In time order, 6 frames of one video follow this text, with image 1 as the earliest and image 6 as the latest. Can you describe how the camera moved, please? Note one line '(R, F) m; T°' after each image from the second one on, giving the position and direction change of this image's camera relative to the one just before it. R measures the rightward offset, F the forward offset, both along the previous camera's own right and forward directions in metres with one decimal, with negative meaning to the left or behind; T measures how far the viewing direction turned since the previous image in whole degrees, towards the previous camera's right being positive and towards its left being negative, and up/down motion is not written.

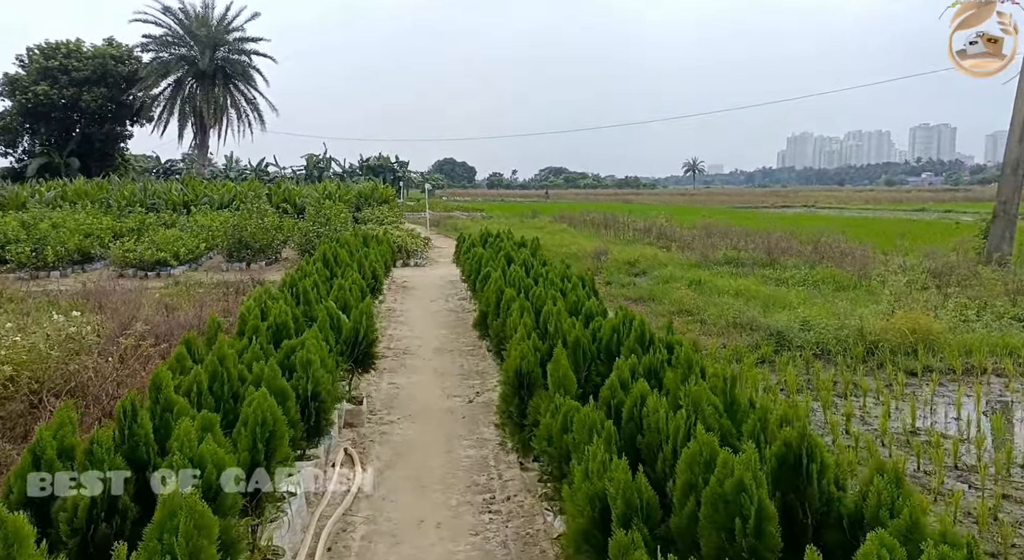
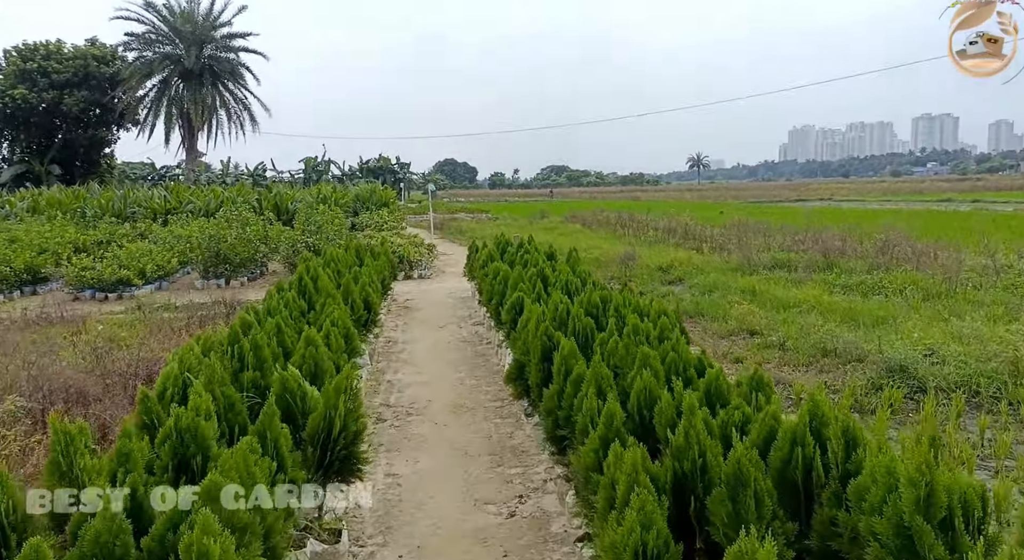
(-0.3, +2.0) m; 0°
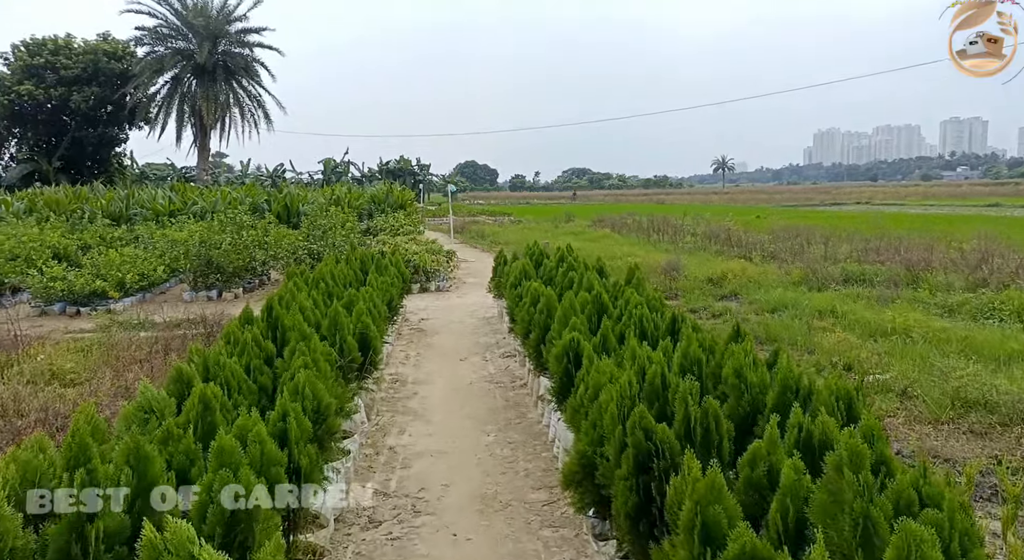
(-0.2, +1.7) m; -2°
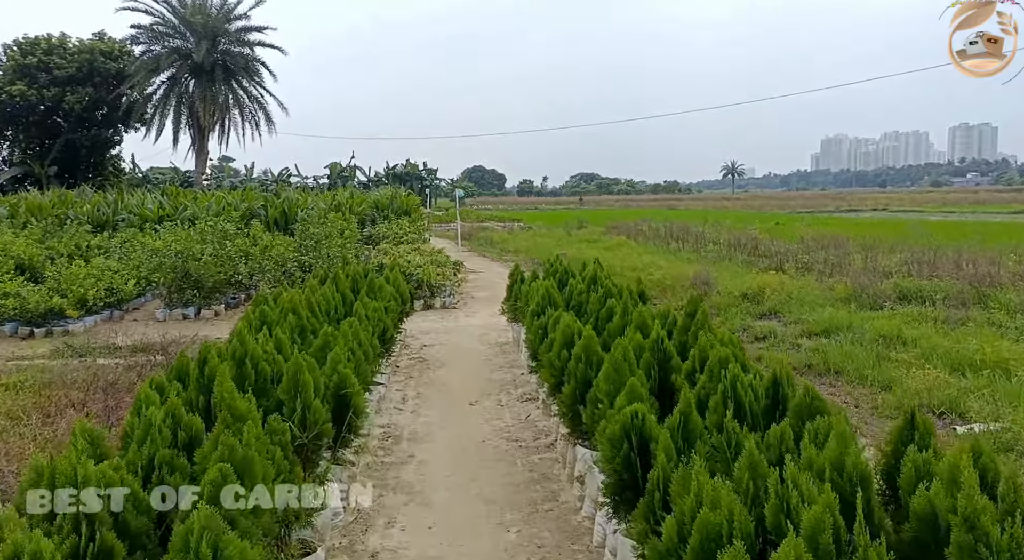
(-0.1, +1.3) m; 0°
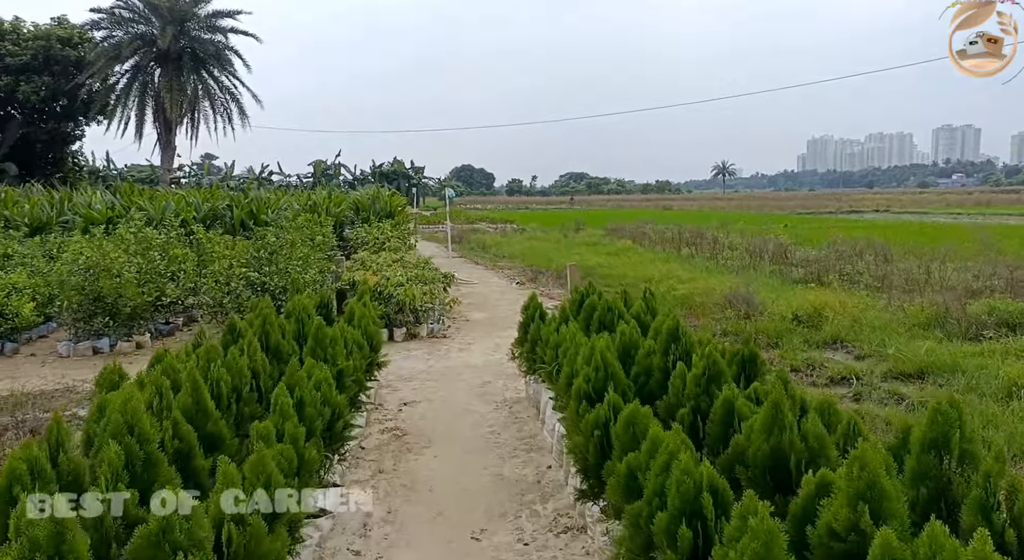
(-0.2, +2.2) m; +1°
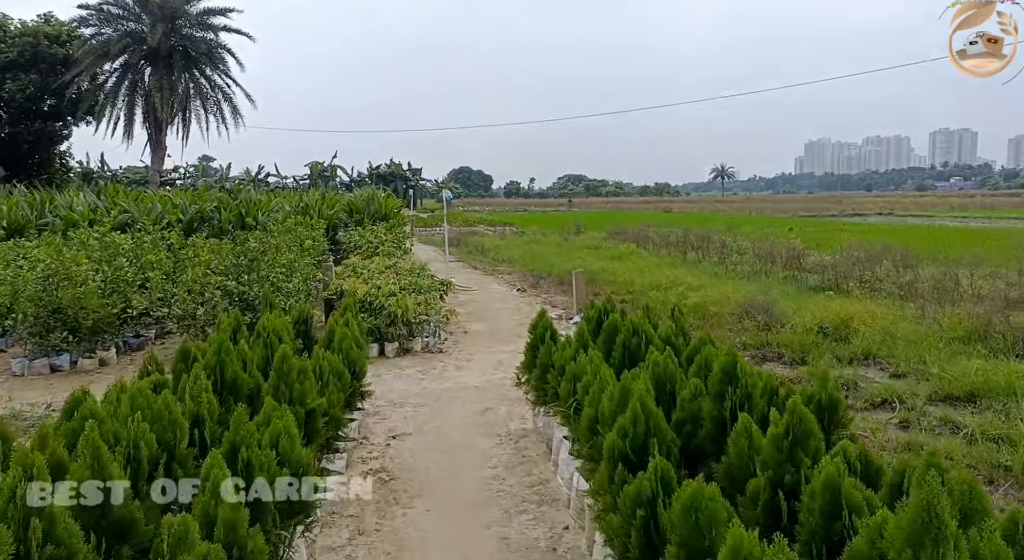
(-0.1, +0.8) m; 0°
